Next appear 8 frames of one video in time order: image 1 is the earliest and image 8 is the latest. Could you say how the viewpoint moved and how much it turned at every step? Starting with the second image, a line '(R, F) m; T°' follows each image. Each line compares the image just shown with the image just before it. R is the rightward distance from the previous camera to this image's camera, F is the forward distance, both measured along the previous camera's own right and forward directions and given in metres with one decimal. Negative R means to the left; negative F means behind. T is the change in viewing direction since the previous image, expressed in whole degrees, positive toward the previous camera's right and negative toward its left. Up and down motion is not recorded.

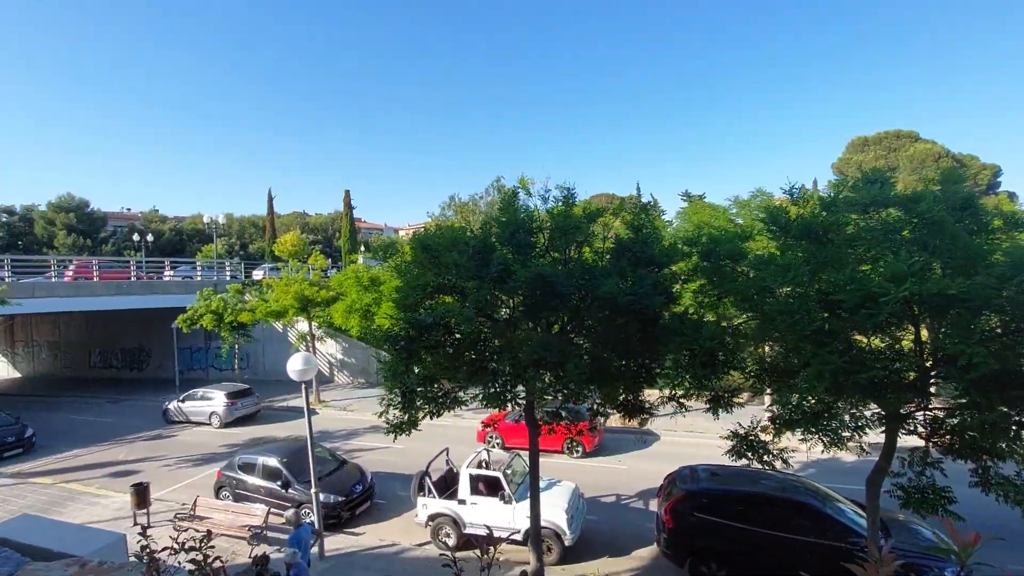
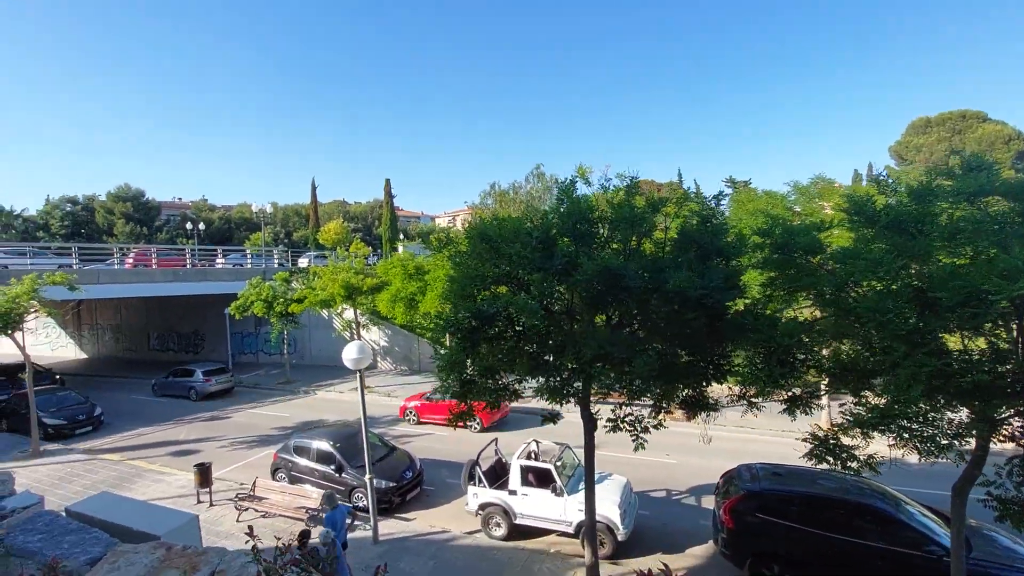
(-0.3, +0.1) m; -4°
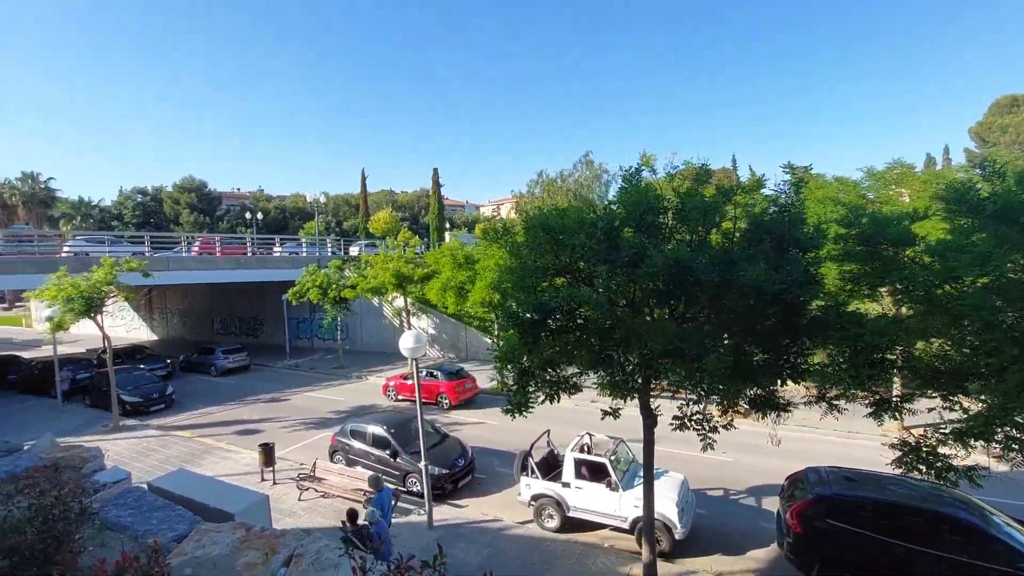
(-0.2, +0.1) m; -5°
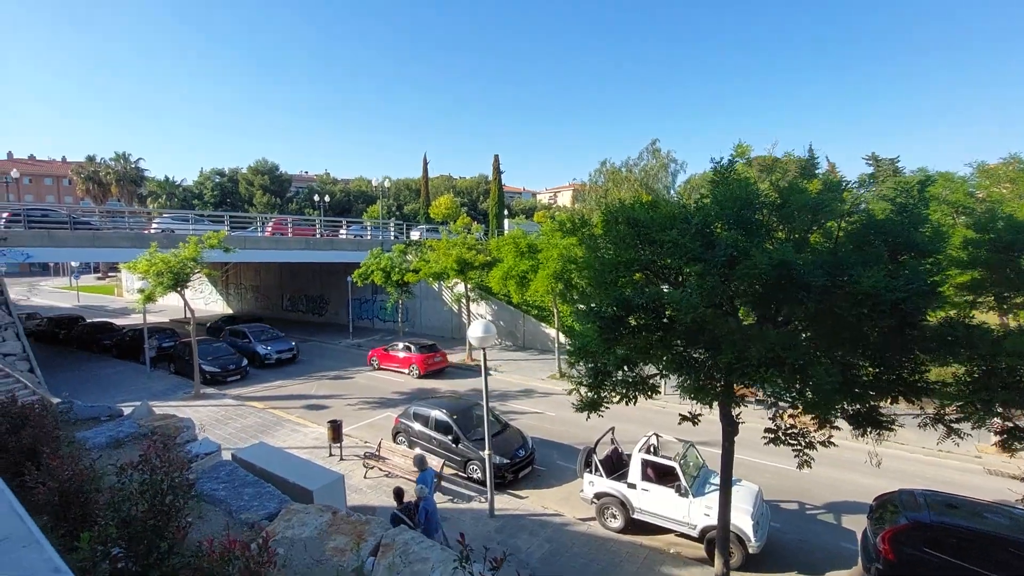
(-0.3, +0.2) m; -6°
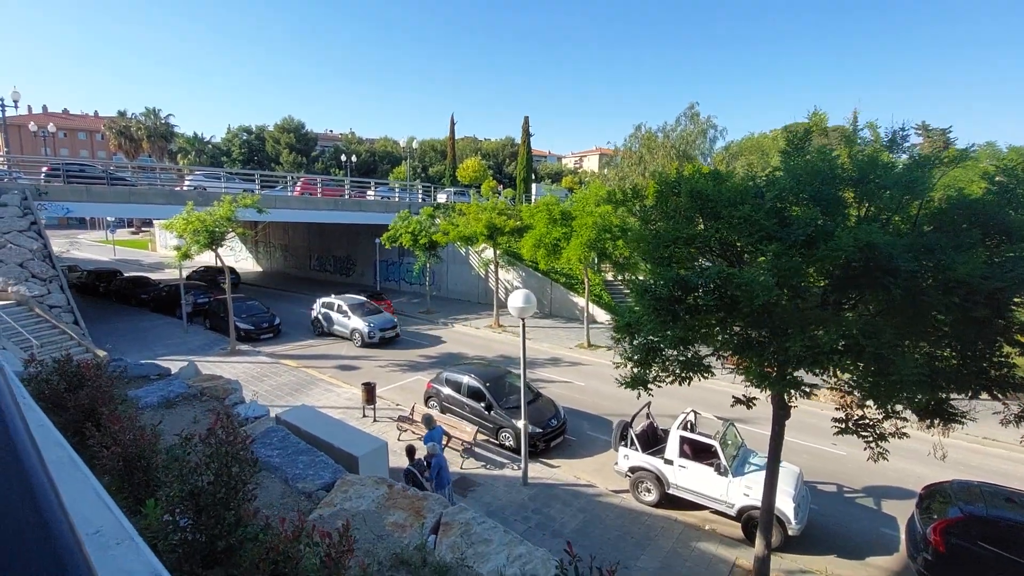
(-0.4, +0.2) m; -2°
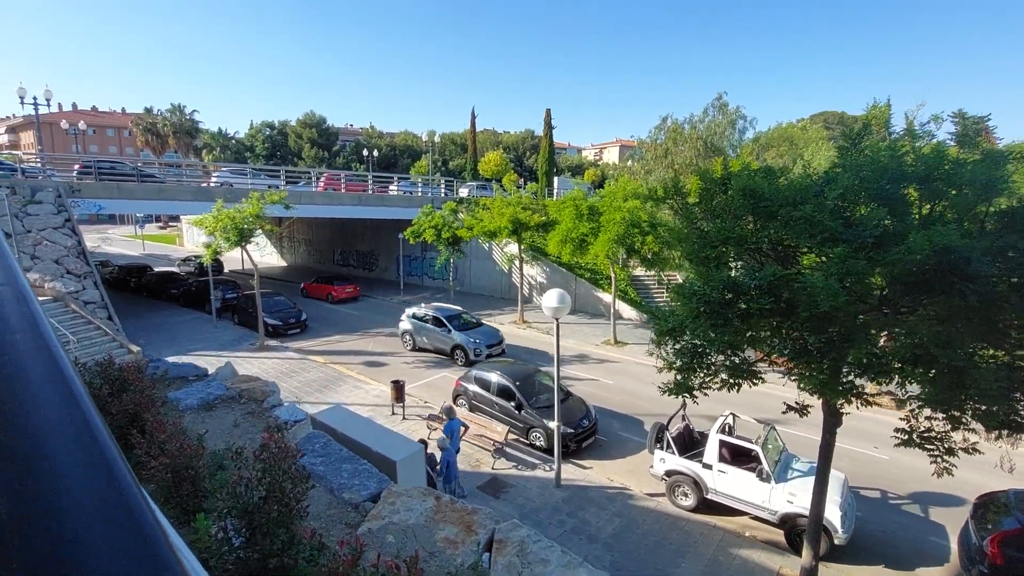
(-0.3, +0.2) m; -2°
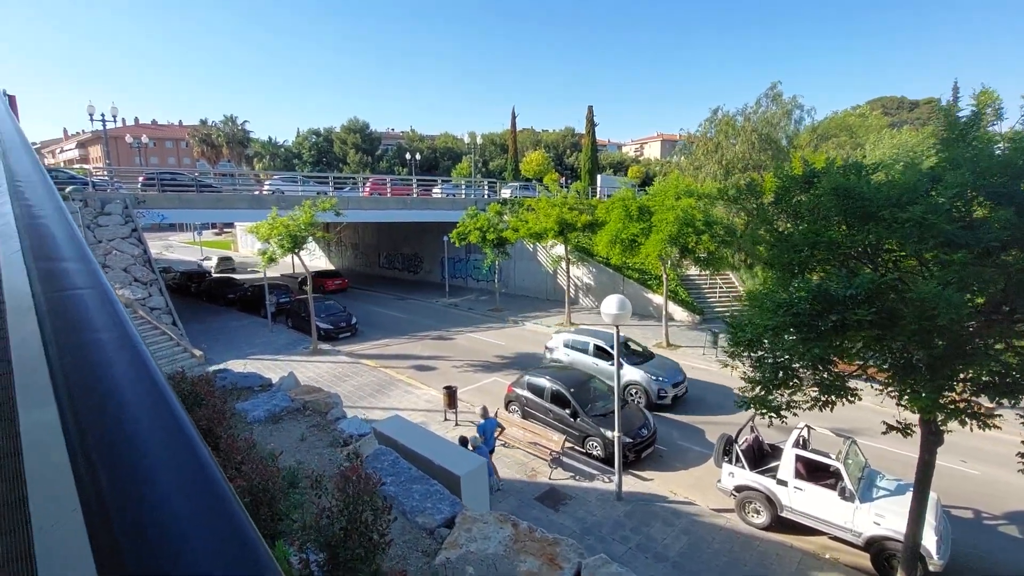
(-0.3, +0.2) m; -4°
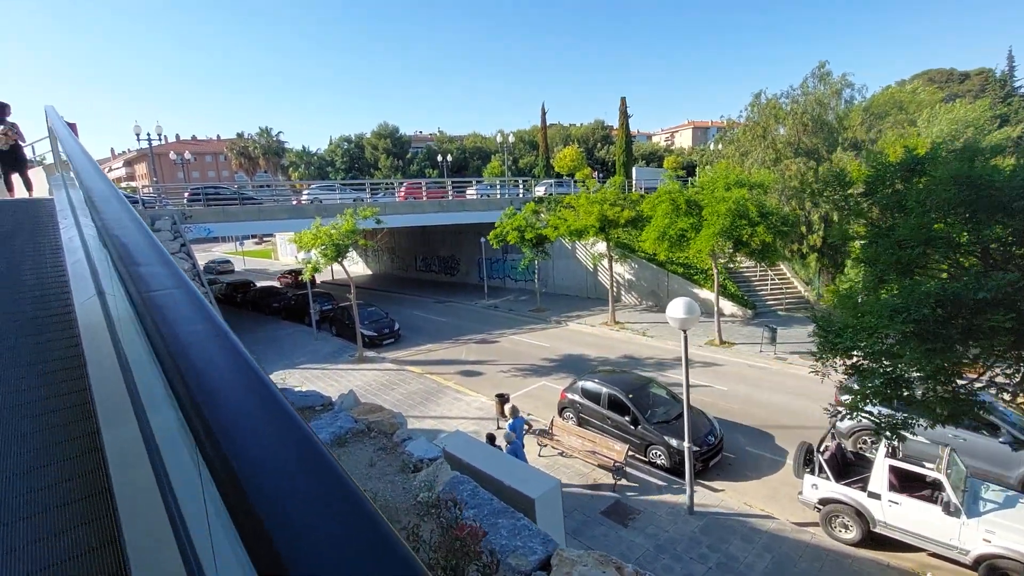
(-0.4, +0.3) m; -4°
